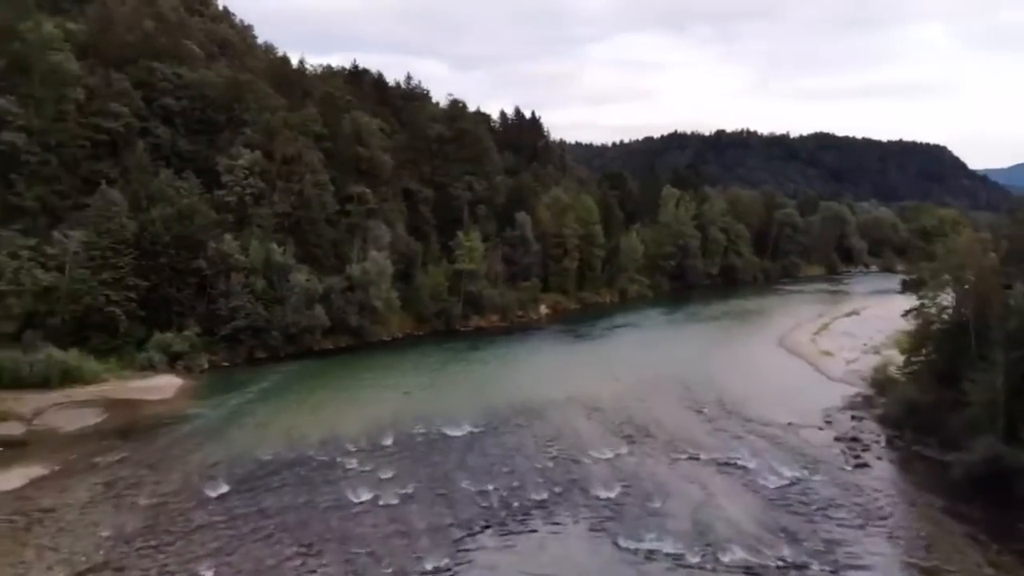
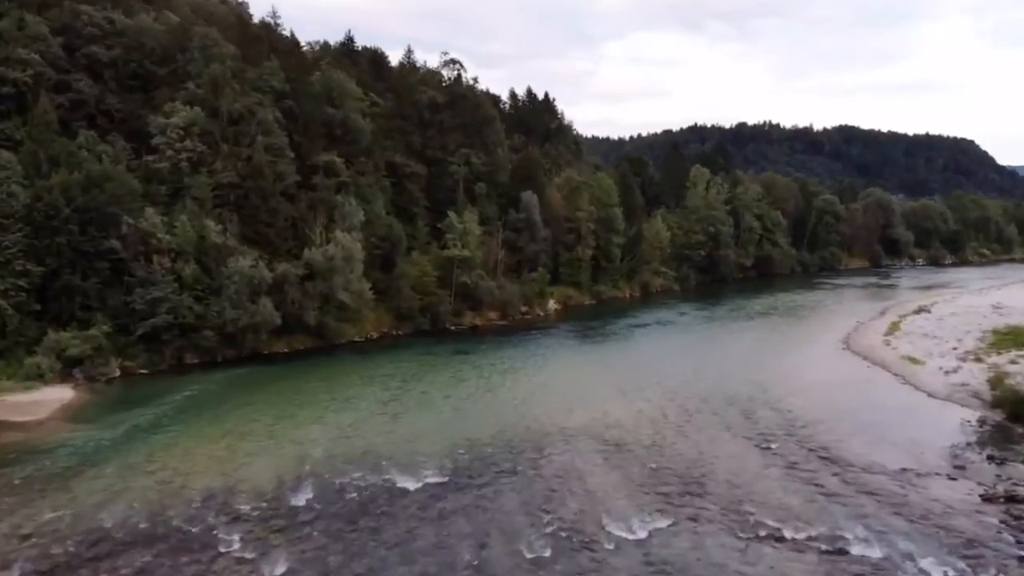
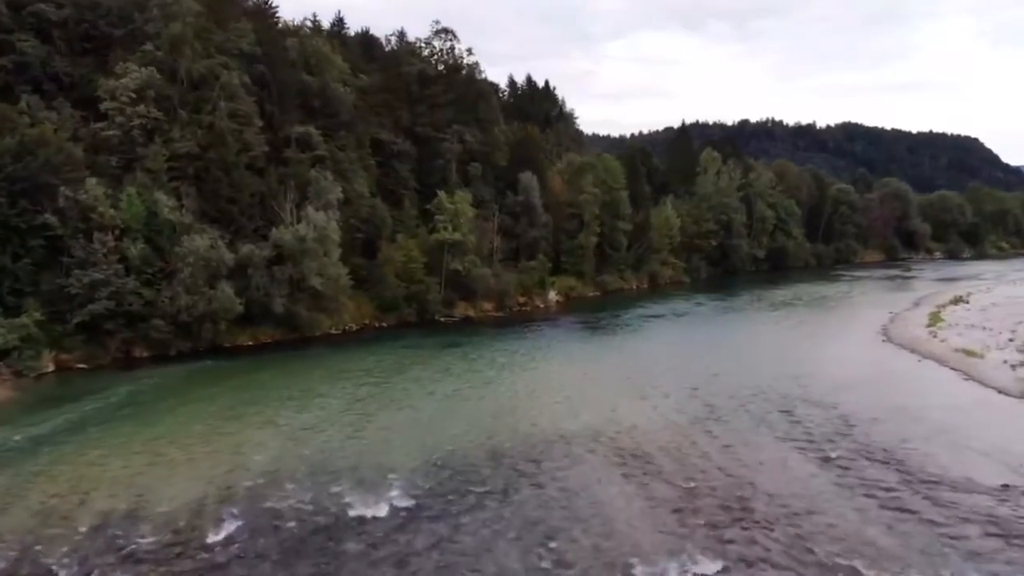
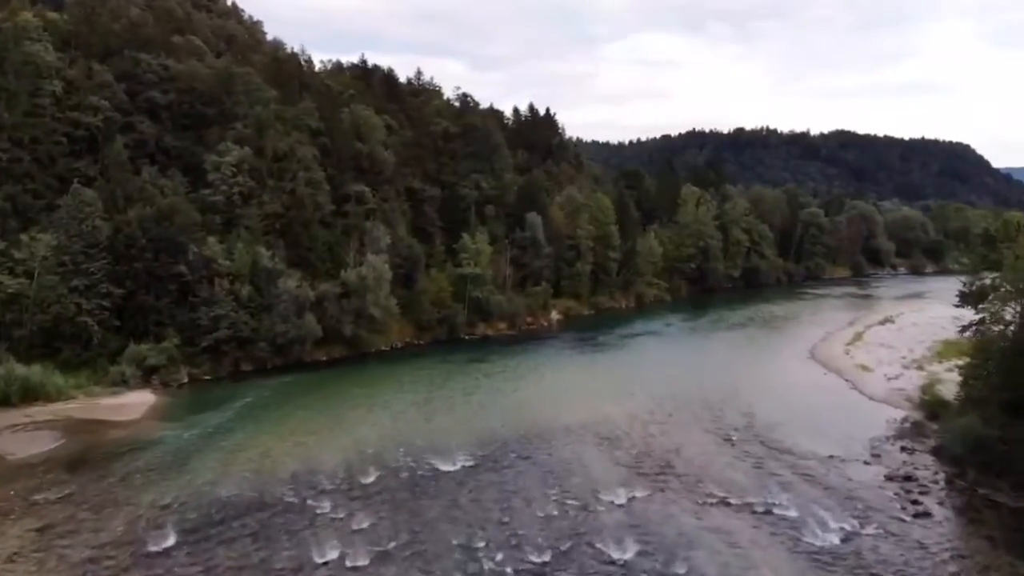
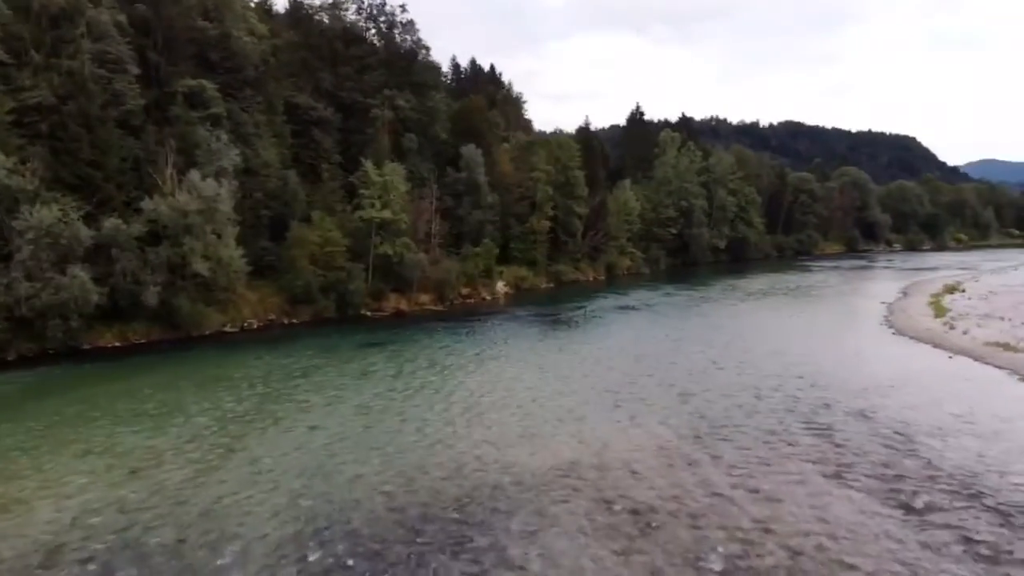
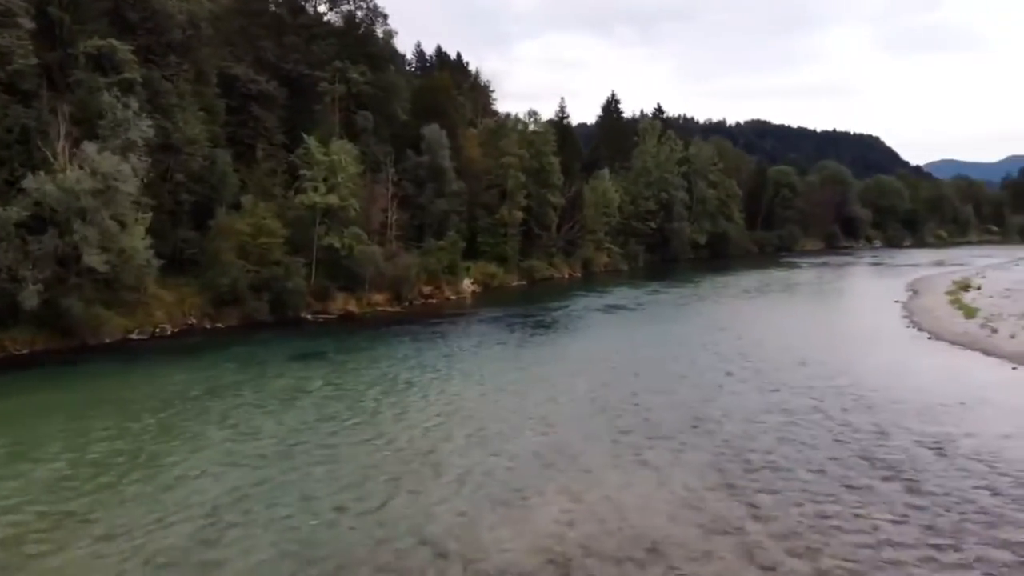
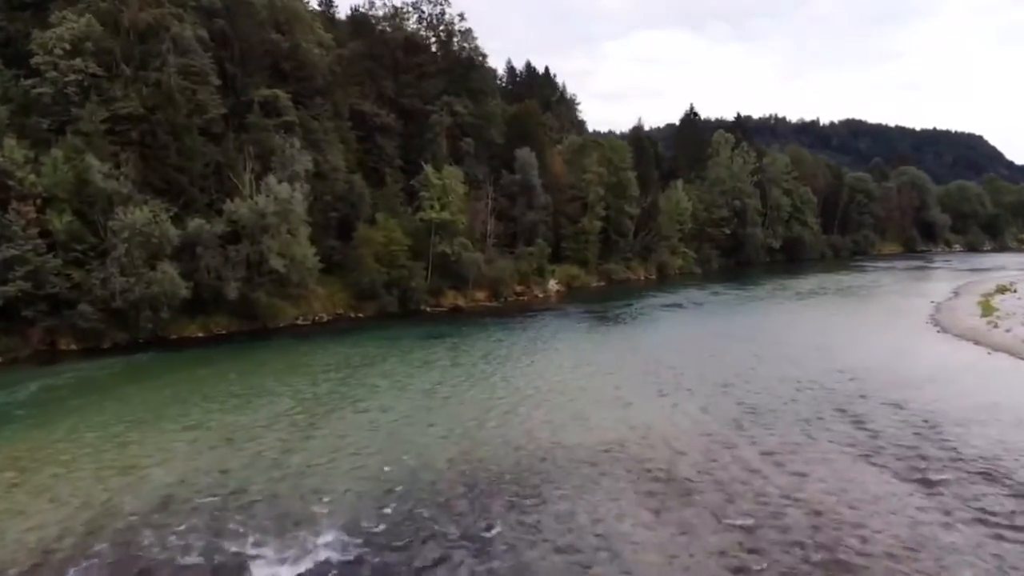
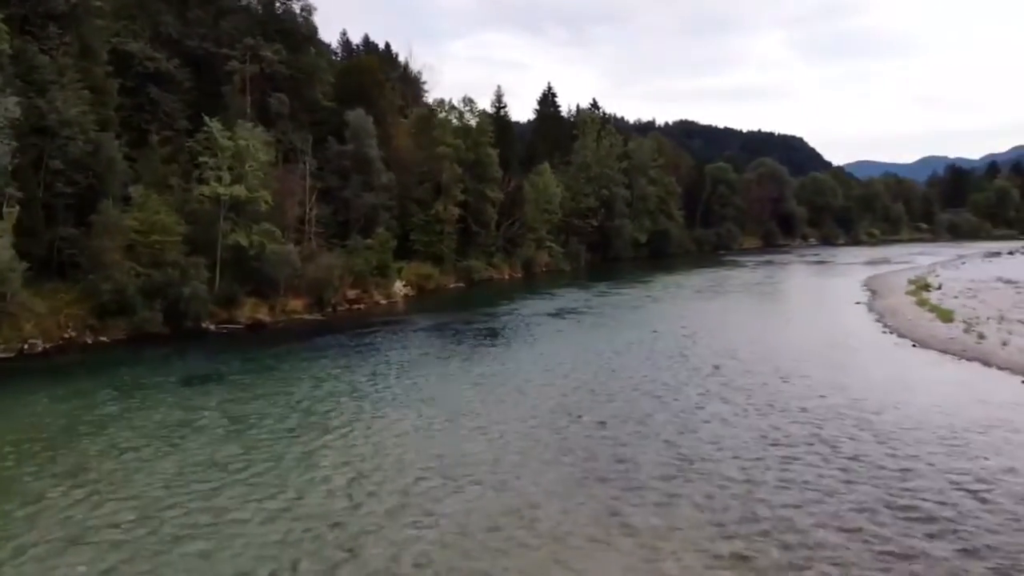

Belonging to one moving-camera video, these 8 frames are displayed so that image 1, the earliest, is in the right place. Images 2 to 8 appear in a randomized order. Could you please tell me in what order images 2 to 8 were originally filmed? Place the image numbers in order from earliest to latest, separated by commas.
4, 2, 3, 7, 5, 6, 8
